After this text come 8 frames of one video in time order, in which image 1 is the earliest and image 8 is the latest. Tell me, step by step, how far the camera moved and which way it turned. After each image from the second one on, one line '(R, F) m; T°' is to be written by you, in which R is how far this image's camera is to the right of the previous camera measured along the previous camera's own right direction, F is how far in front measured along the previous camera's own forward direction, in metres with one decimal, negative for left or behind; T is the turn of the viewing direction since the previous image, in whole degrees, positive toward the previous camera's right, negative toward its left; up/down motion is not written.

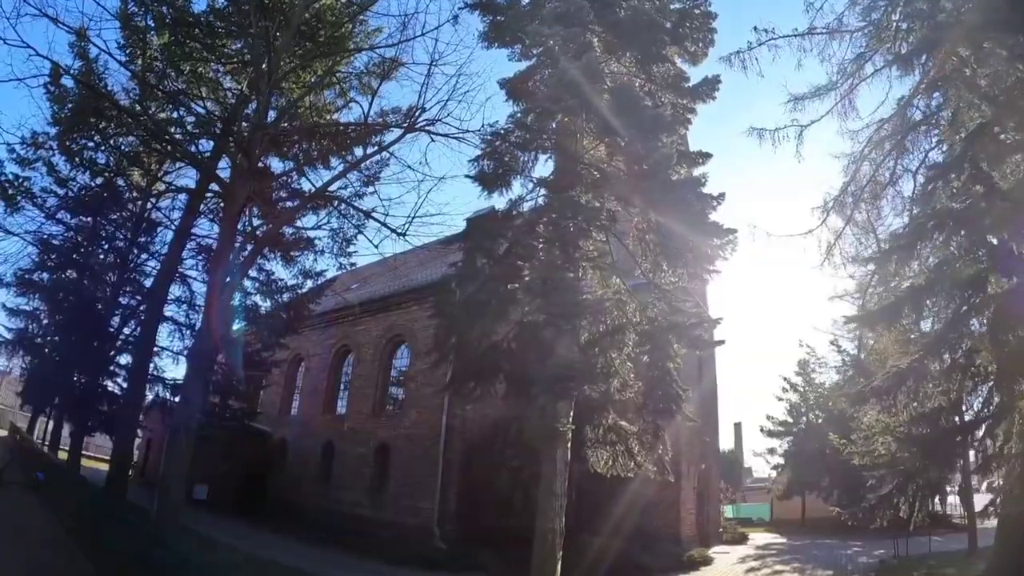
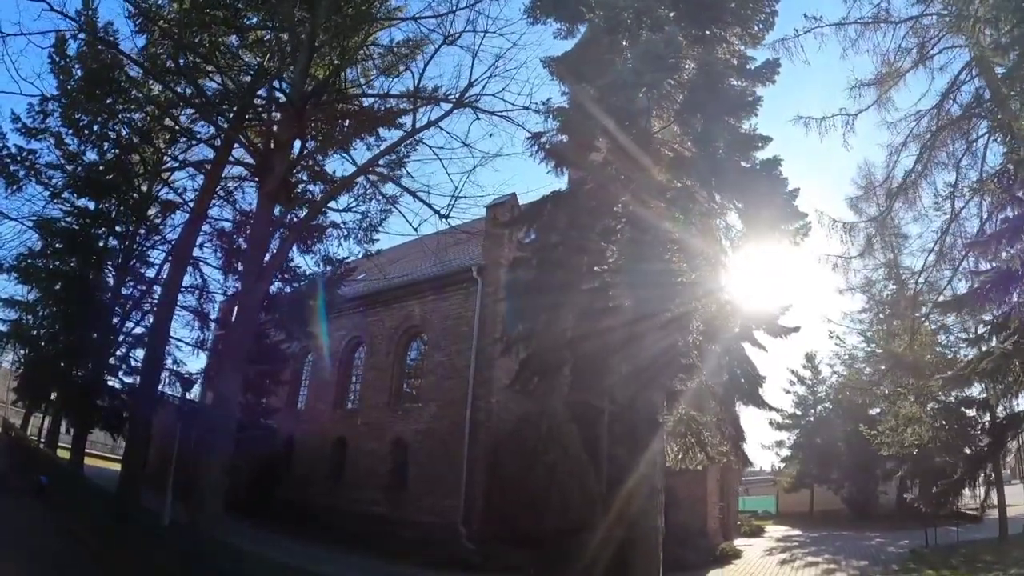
(-1.2, +0.3) m; +4°
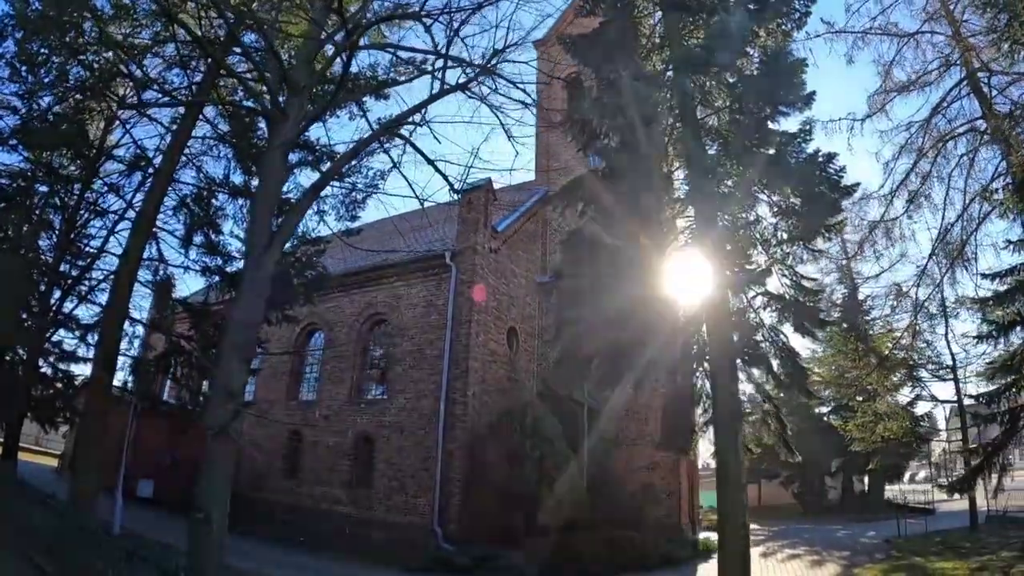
(-1.8, +0.6) m; +10°
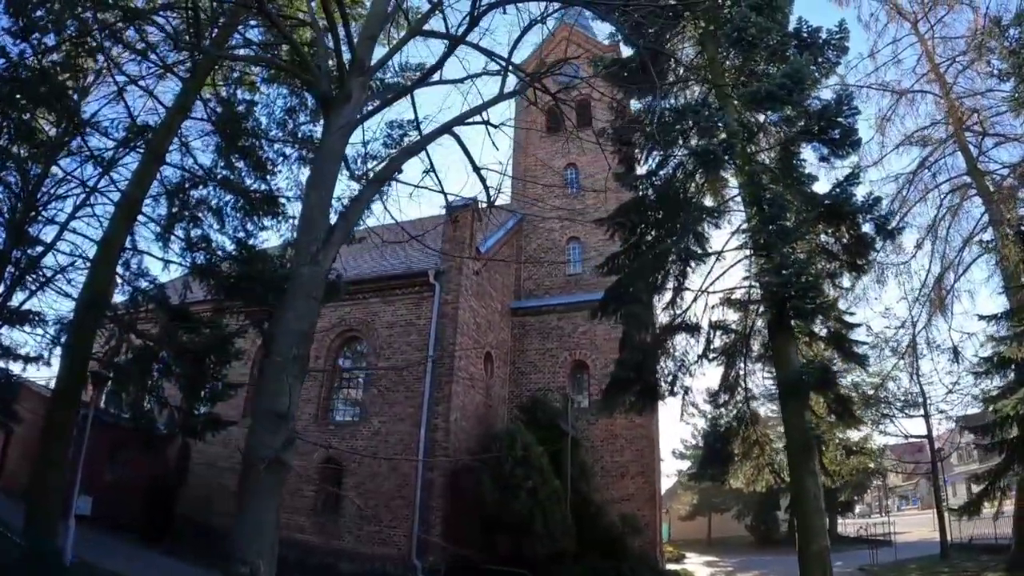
(-1.9, +0.5) m; +9°
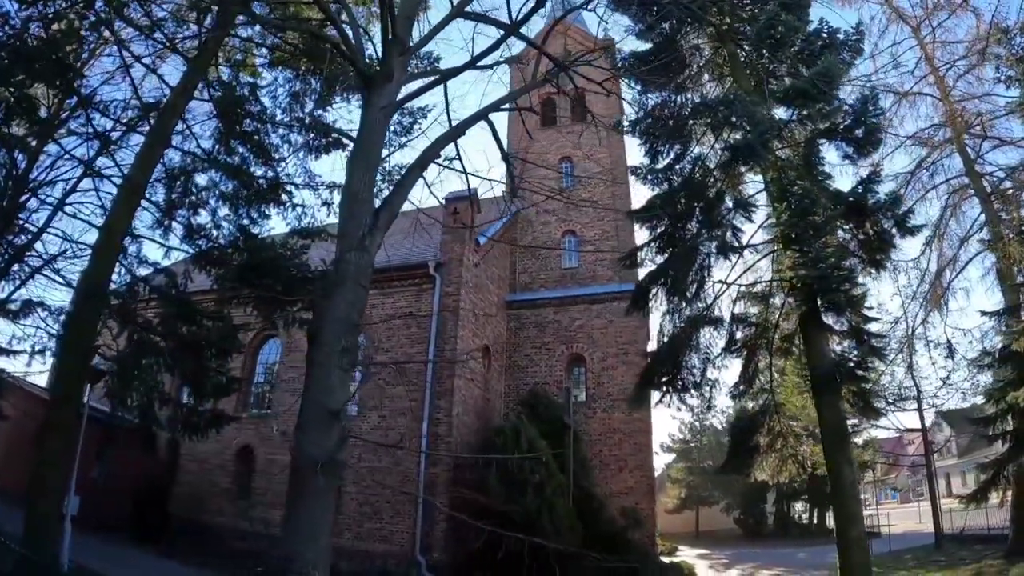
(-0.8, +0.1) m; +4°
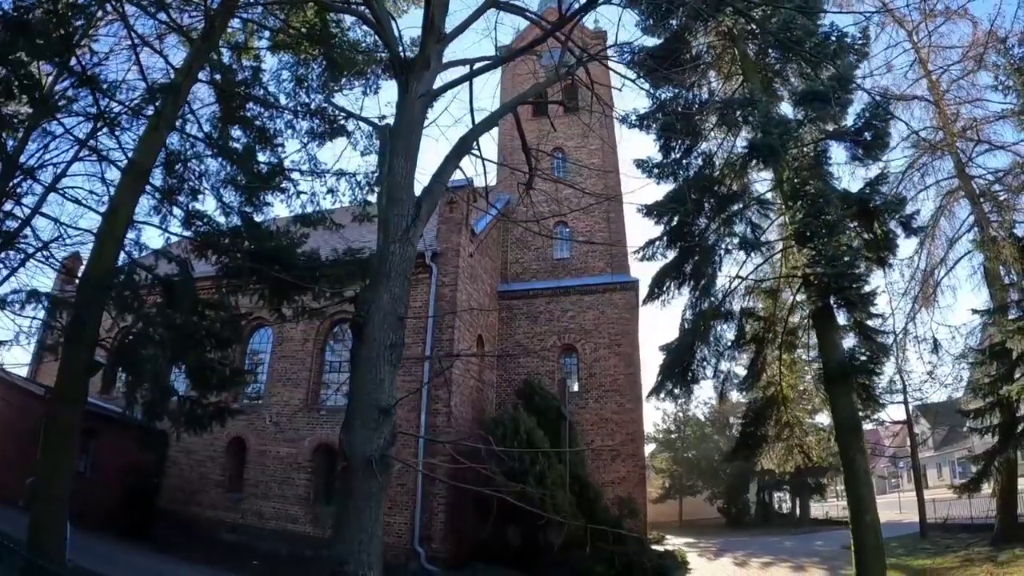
(-0.6, 0.0) m; +3°
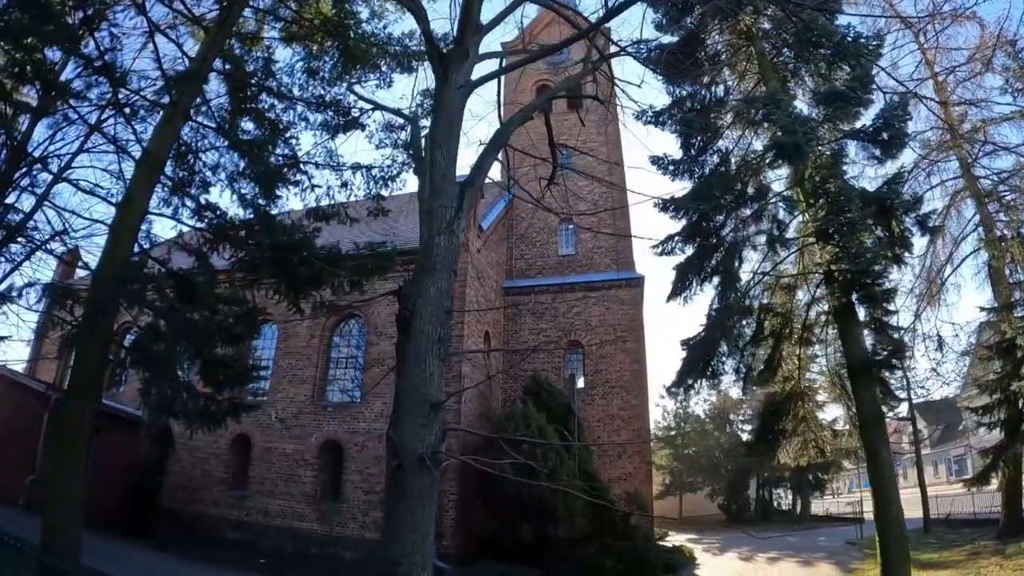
(-0.5, +0.1) m; +2°
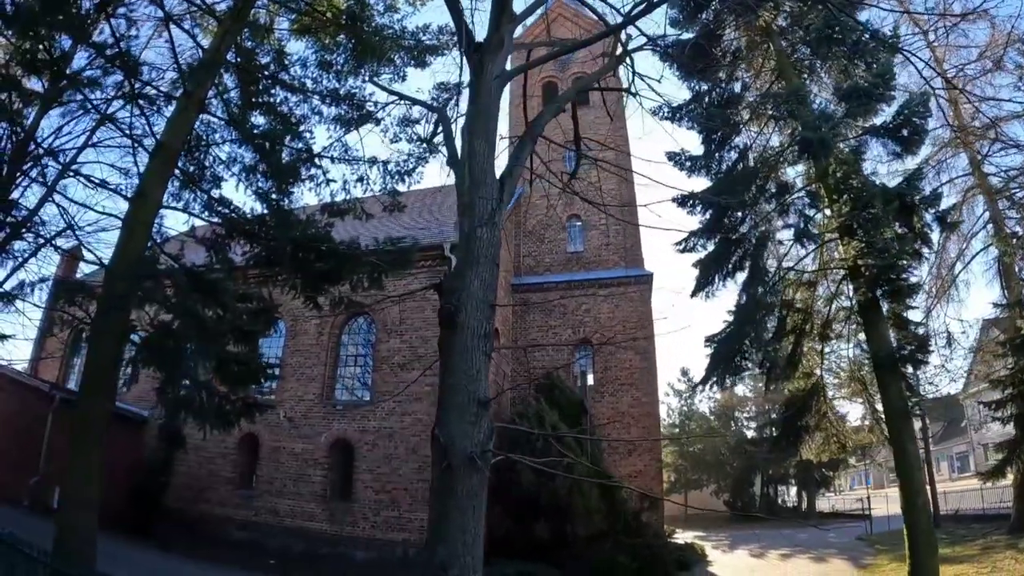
(-0.4, +0.1) m; +1°
